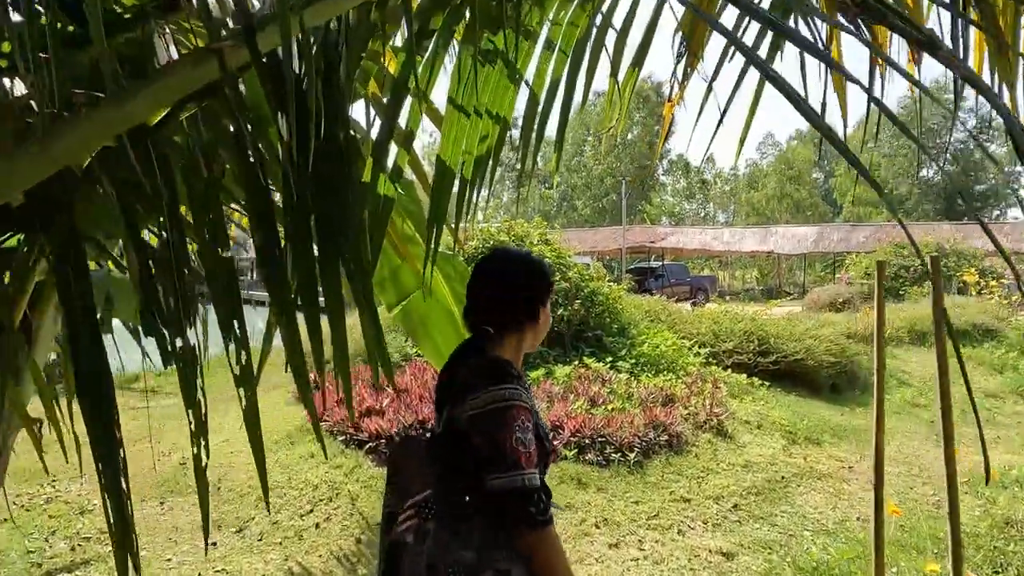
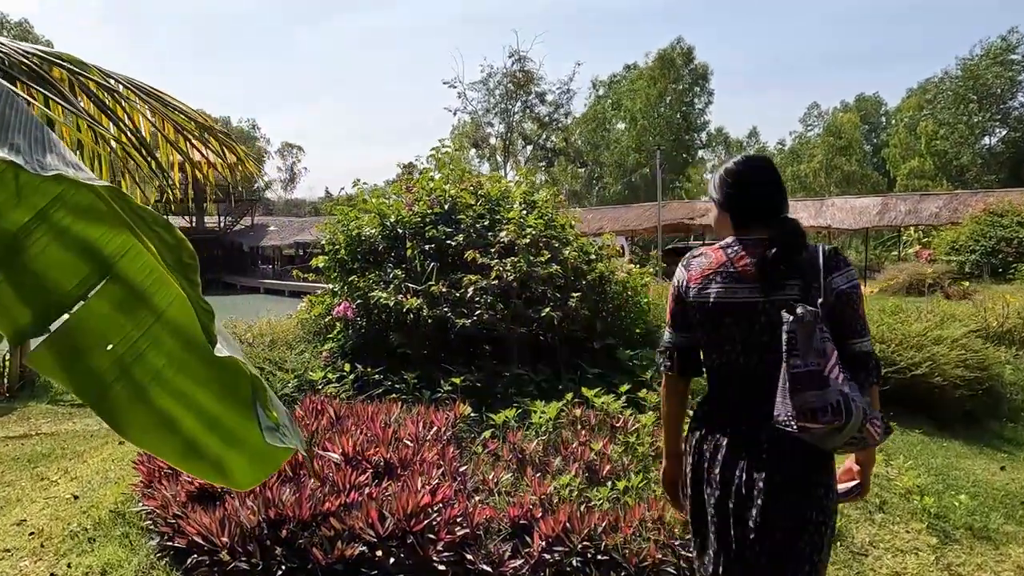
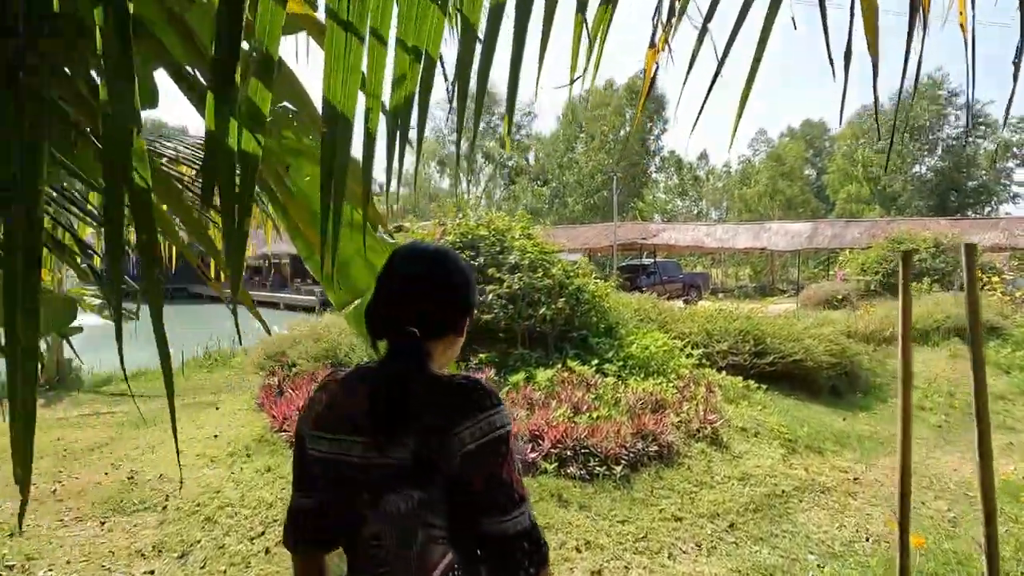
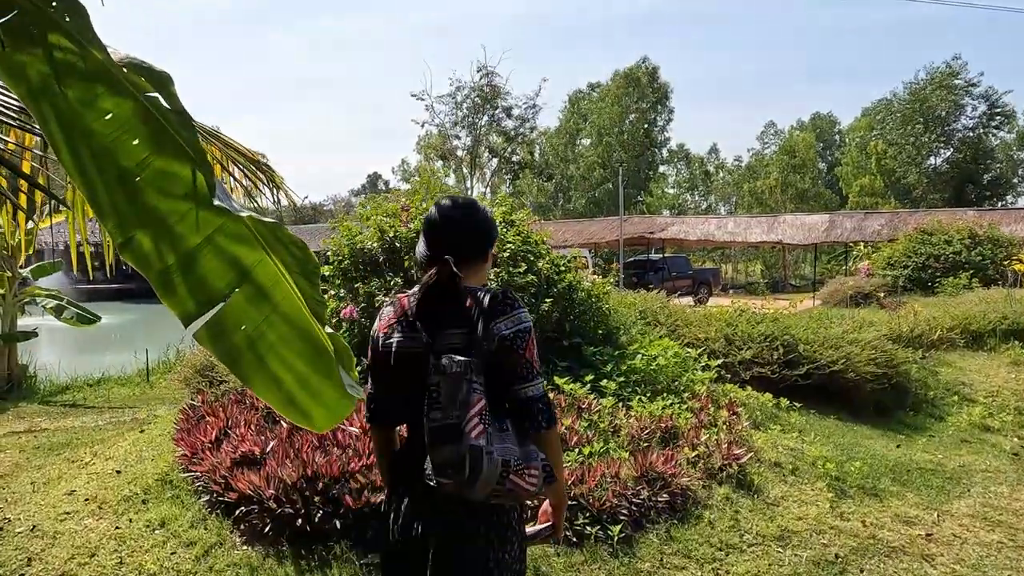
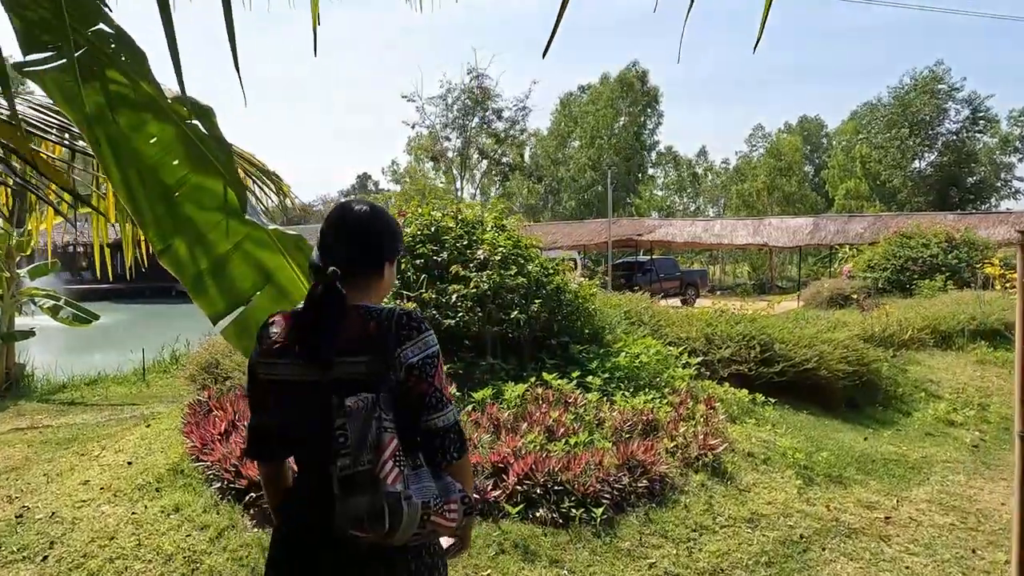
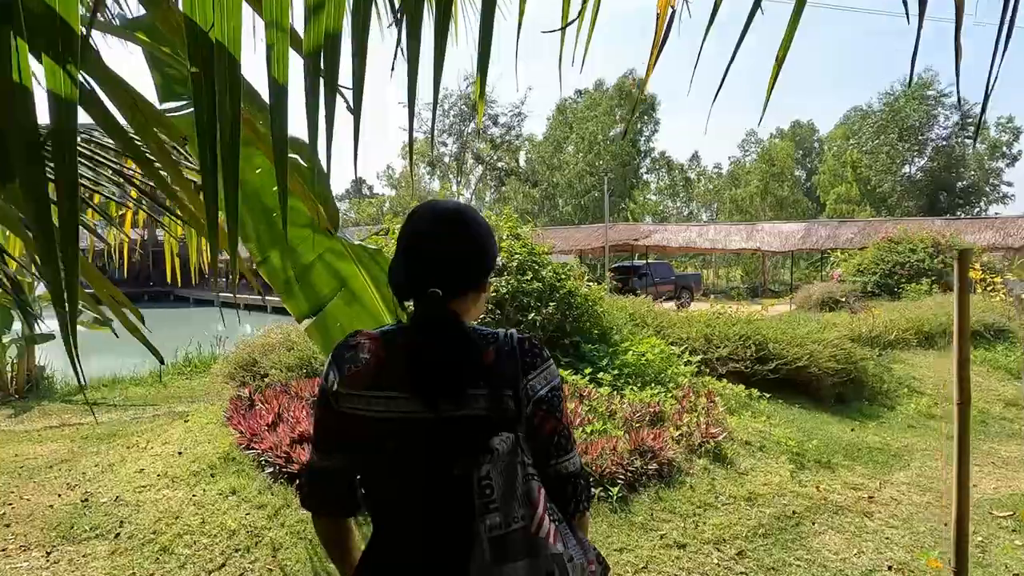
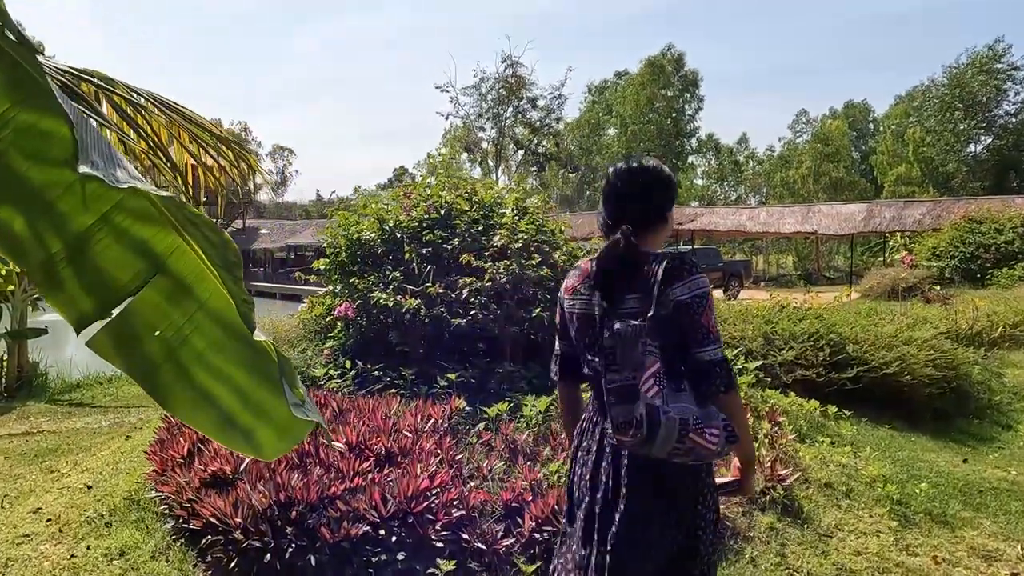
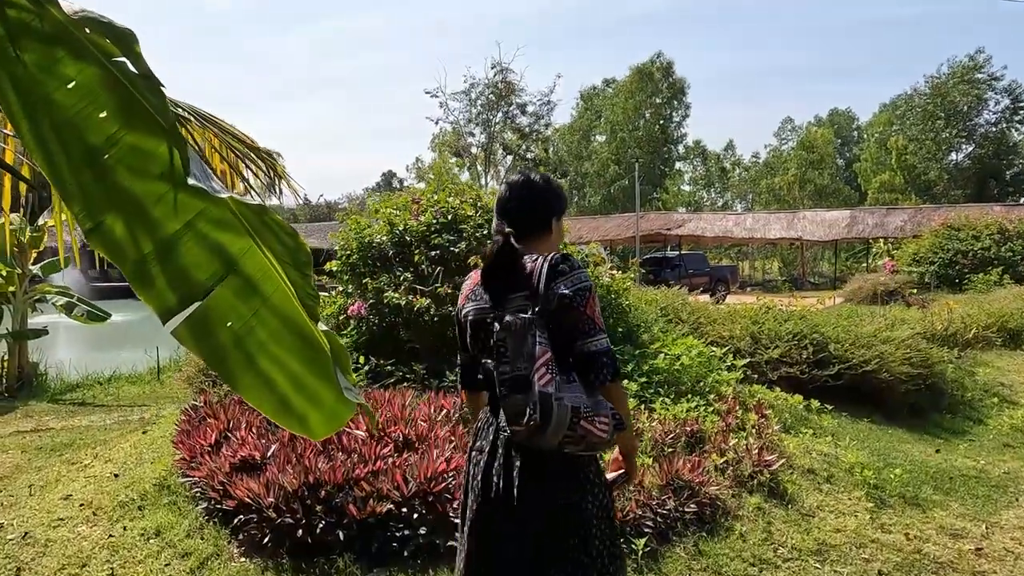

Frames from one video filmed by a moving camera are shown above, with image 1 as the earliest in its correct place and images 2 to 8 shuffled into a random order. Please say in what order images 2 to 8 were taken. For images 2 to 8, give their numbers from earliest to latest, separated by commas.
3, 6, 5, 4, 8, 7, 2
